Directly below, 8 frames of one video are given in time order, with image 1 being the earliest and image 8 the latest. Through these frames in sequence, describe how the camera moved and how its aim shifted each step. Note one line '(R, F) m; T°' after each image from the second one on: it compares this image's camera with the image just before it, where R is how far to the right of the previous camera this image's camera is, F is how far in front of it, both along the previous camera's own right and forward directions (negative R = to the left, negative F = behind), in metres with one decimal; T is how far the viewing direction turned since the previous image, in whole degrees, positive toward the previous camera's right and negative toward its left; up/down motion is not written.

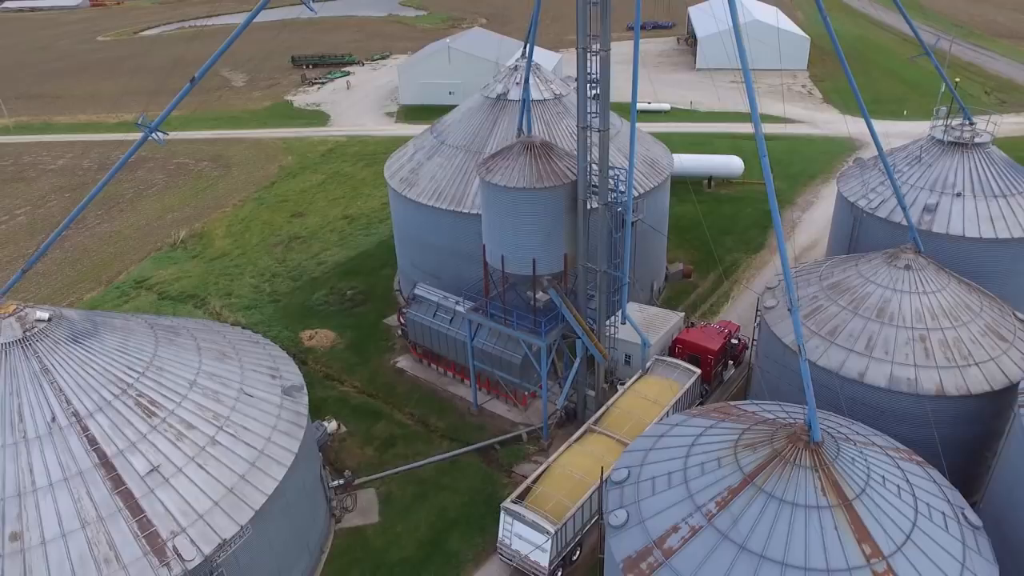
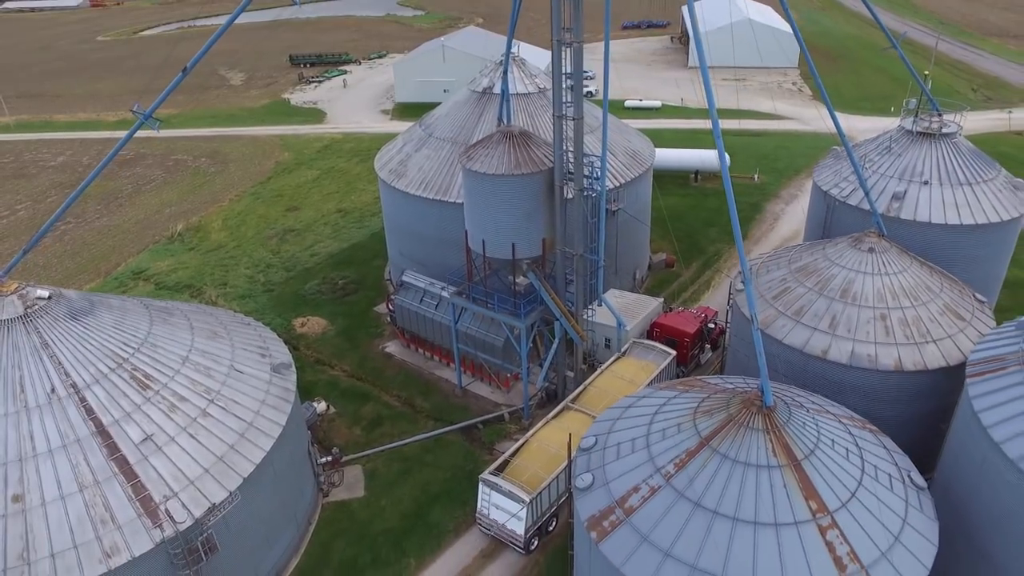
(+0.7, -1.1) m; 0°
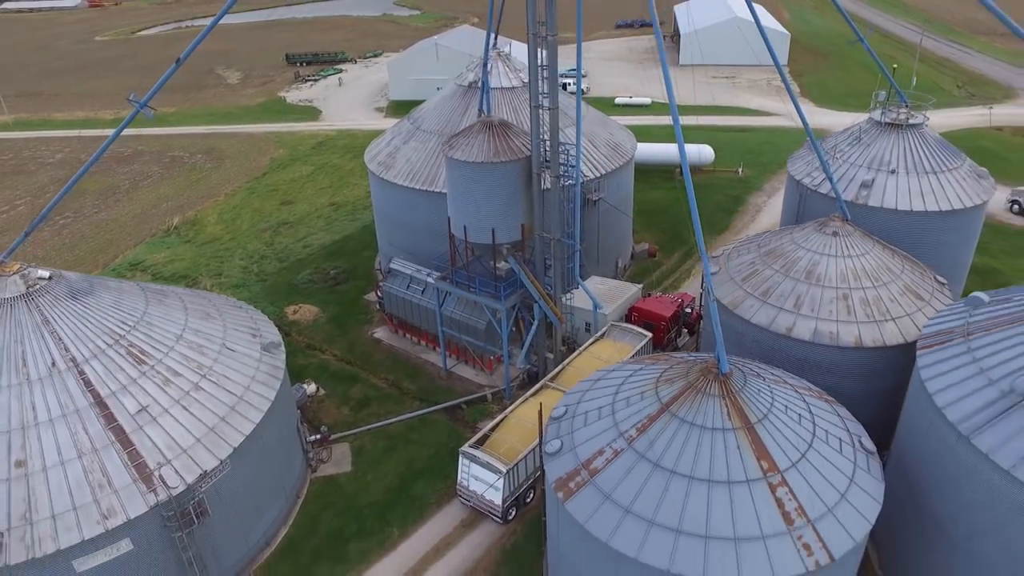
(+0.7, -1.2) m; 0°
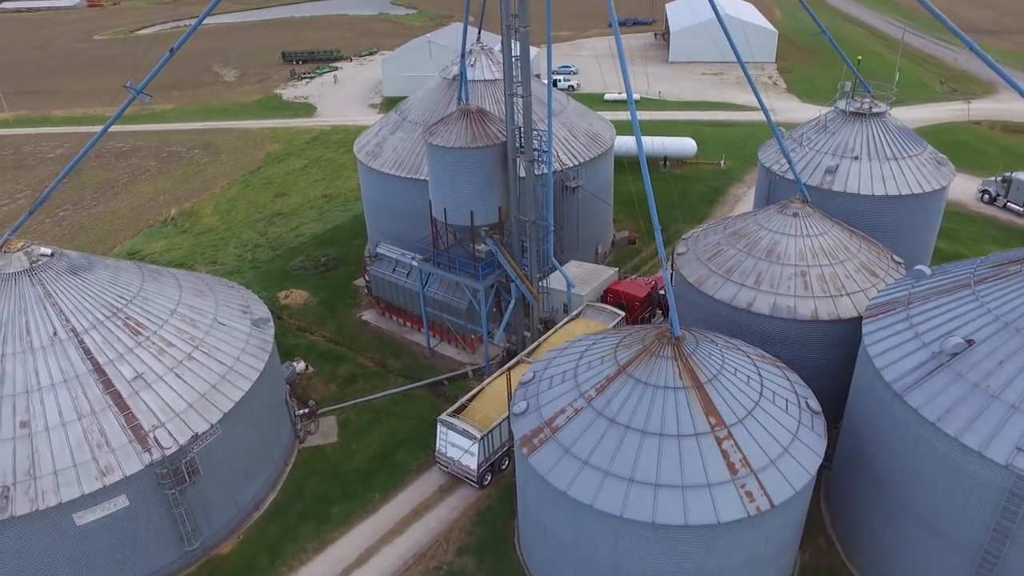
(+0.8, -1.6) m; 0°
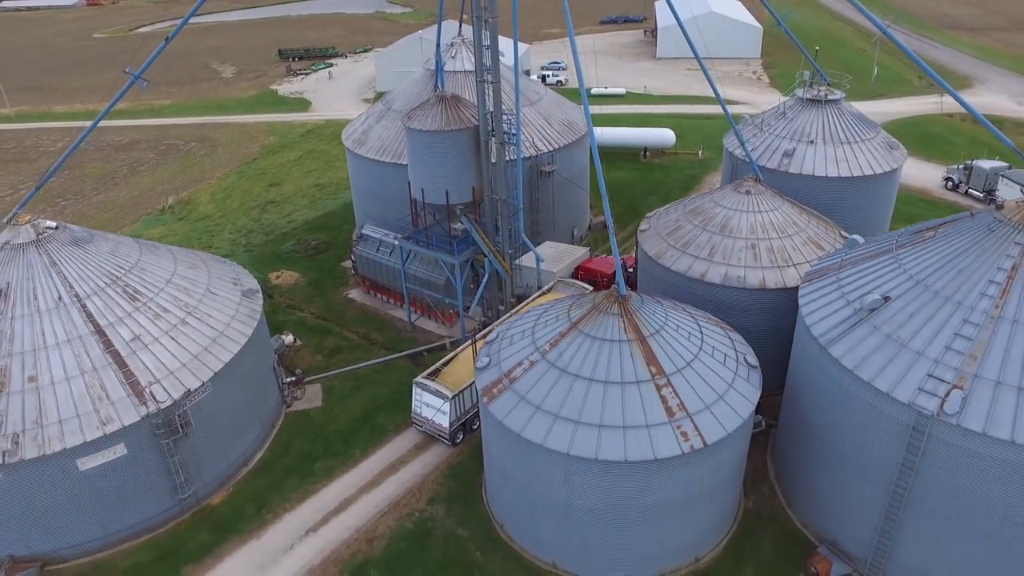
(+1.1, -2.2) m; 0°
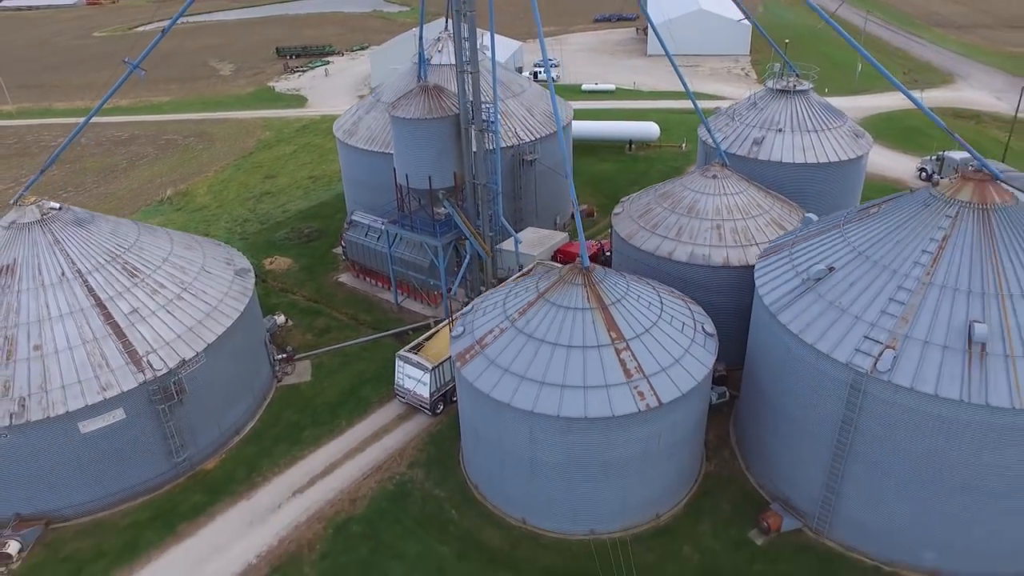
(+0.9, -1.7) m; 0°
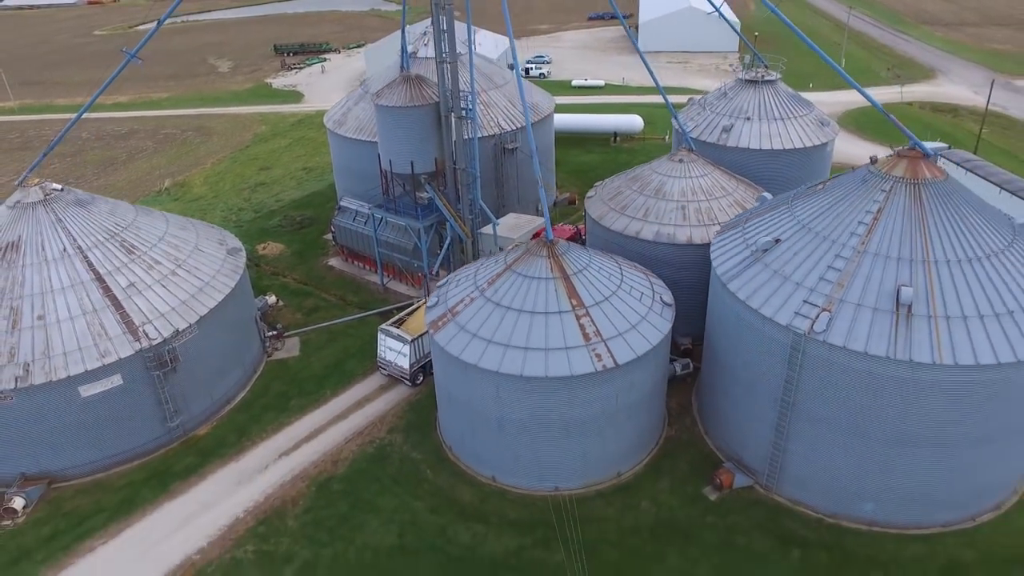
(+1.1, -1.9) m; 0°
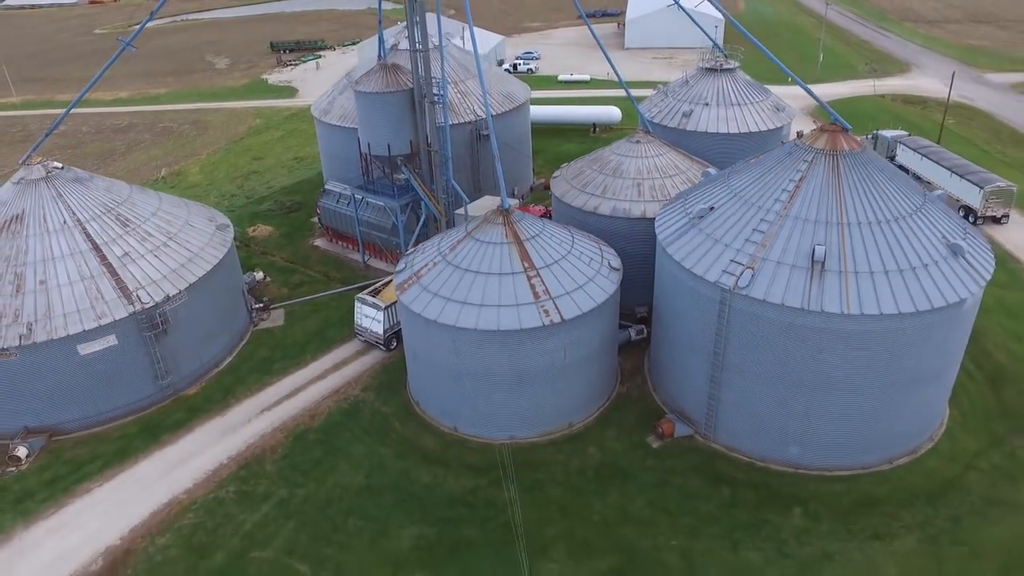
(+1.6, -2.6) m; 0°
